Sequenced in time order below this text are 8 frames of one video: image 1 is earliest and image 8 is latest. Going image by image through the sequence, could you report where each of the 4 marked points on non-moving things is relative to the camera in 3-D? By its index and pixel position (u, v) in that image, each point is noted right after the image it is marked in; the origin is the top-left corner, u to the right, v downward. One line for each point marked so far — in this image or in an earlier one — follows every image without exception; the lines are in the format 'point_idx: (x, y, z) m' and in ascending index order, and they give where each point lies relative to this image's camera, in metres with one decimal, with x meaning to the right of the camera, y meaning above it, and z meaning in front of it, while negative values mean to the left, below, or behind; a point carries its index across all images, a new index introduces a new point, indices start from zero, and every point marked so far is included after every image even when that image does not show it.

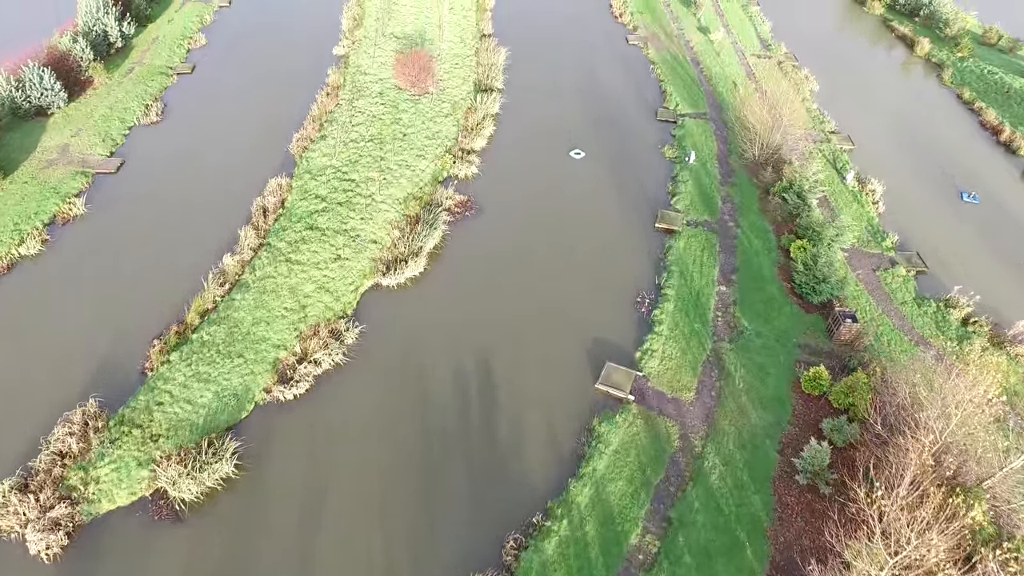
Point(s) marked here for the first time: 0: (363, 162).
0: (-4.8, +4.0, +18.1) m
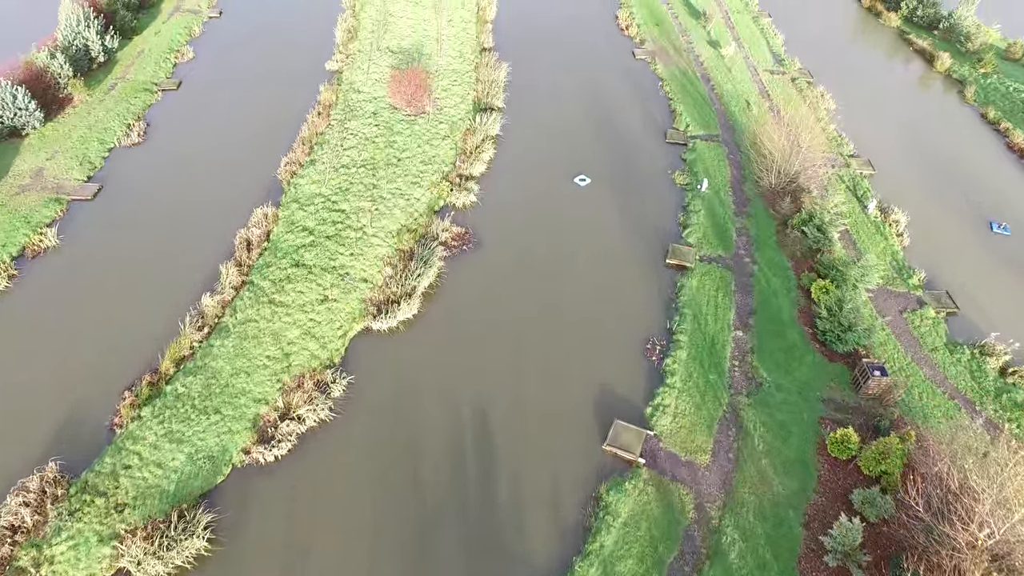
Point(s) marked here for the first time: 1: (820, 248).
0: (-4.7, +2.9, +17.0) m
1: (+8.7, +1.2, +15.8) m
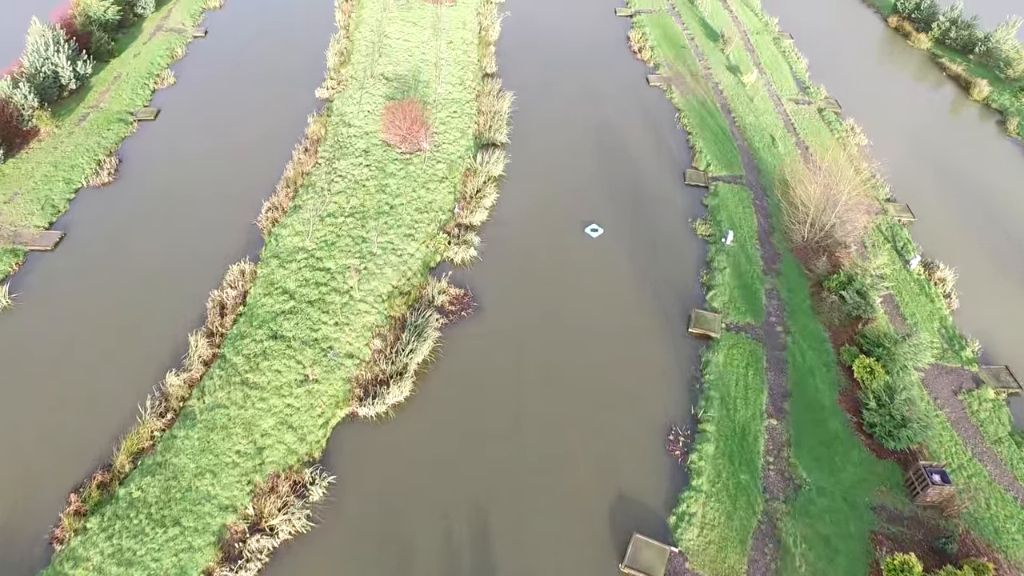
0: (-4.6, +1.2, +15.3) m
1: (+8.8, -0.7, +14.1) m
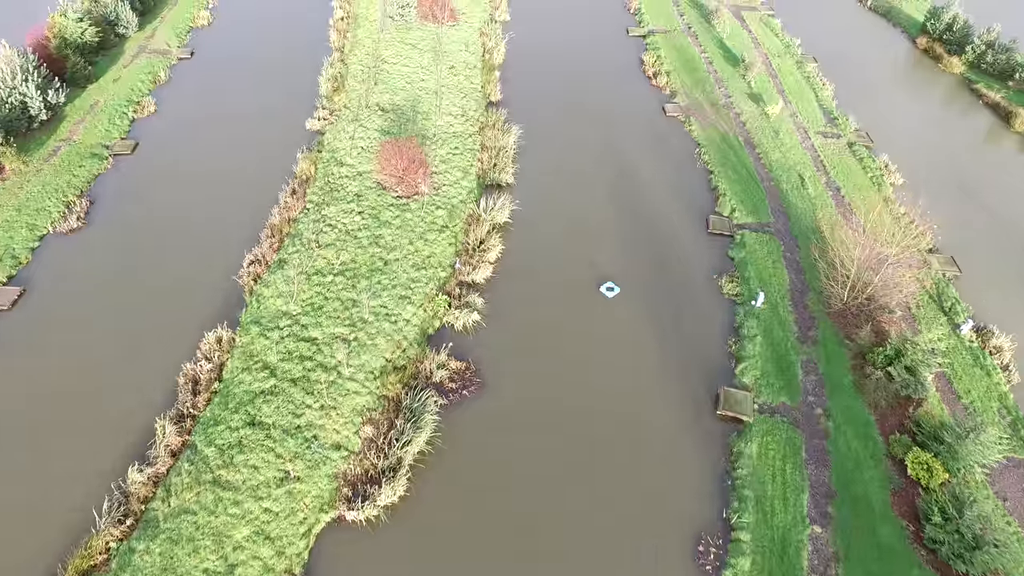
0: (-4.5, -0.5, +13.8) m
1: (+8.9, -2.4, +12.5) m
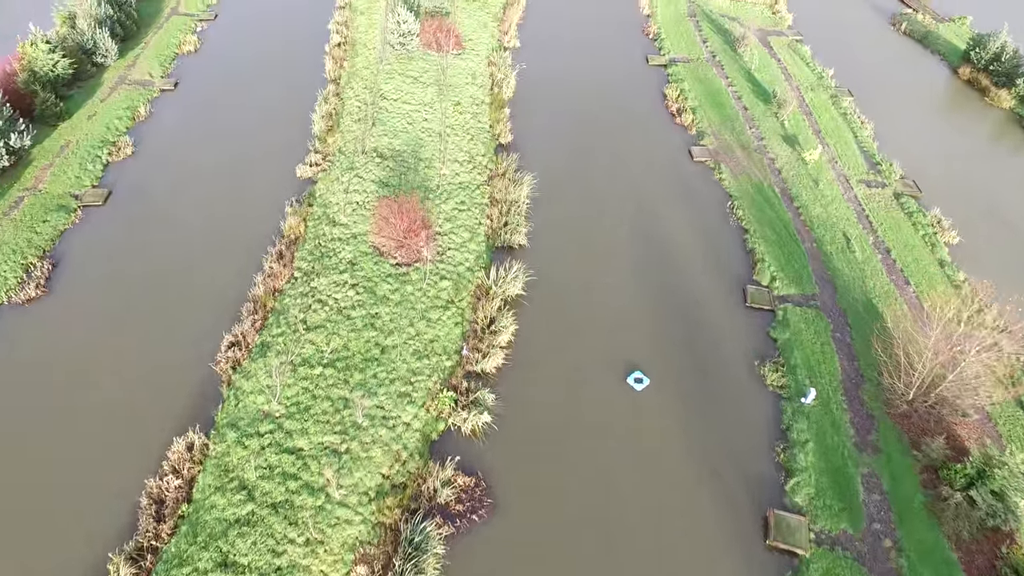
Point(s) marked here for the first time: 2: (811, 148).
0: (-4.1, -2.6, +11.9) m
1: (+9.3, -4.6, +10.7) m
2: (+10.2, +4.8, +19.2) m
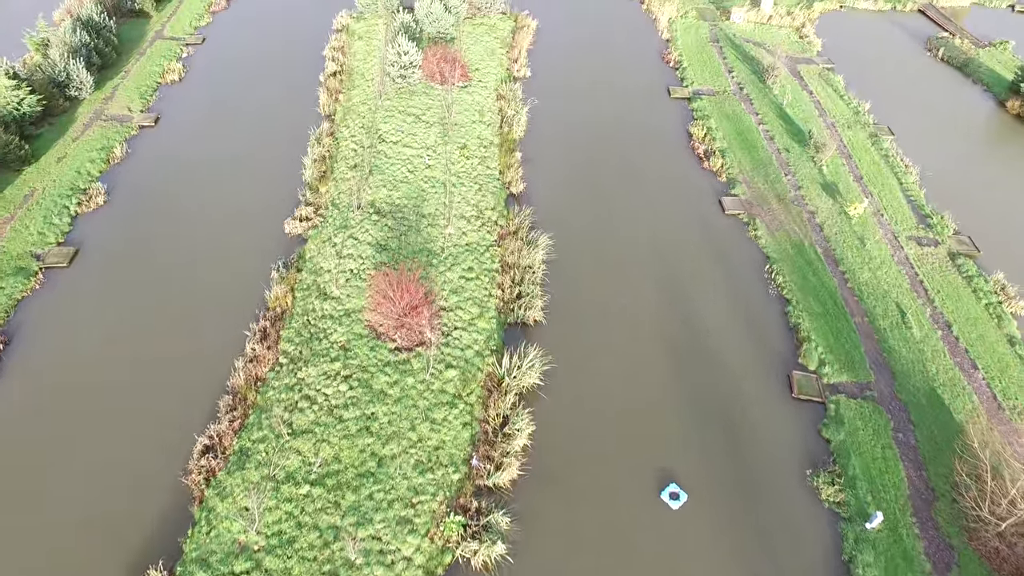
0: (-3.8, -4.7, +10.2) m
1: (+9.6, -6.7, +8.9) m
2: (+10.5, +2.7, +17.4) m
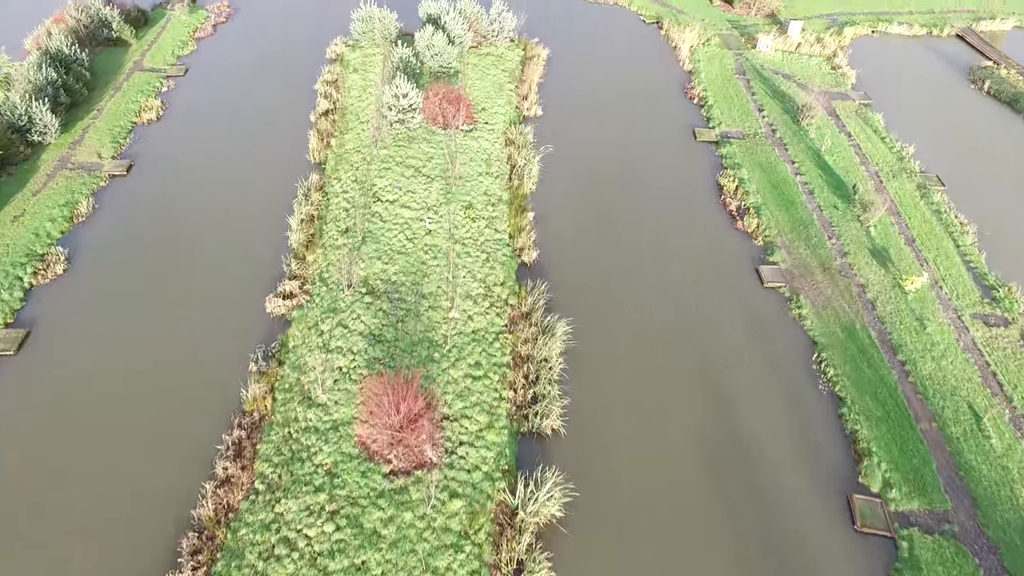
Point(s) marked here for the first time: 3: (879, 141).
0: (-3.5, -6.9, +8.3) m
1: (+9.9, -9.0, +7.0) m
2: (+10.9, +0.5, +15.4) m
3: (+13.0, +5.2, +19.9) m
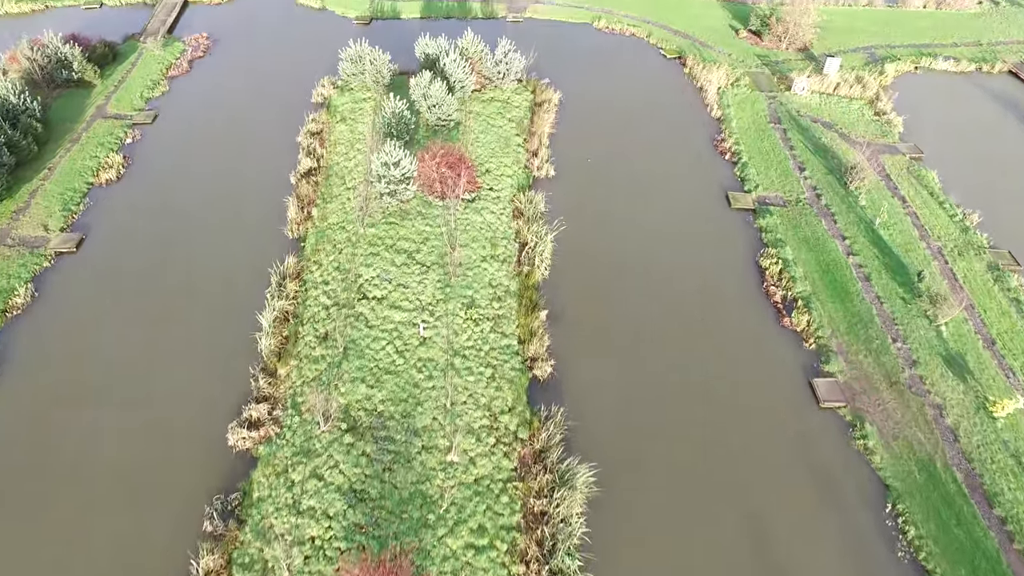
0: (-3.3, -9.7, +5.9) m
1: (+10.1, -11.8, +4.7) m
2: (+11.1, -2.3, +13.0) m
3: (+13.2, +2.4, +17.4) m
